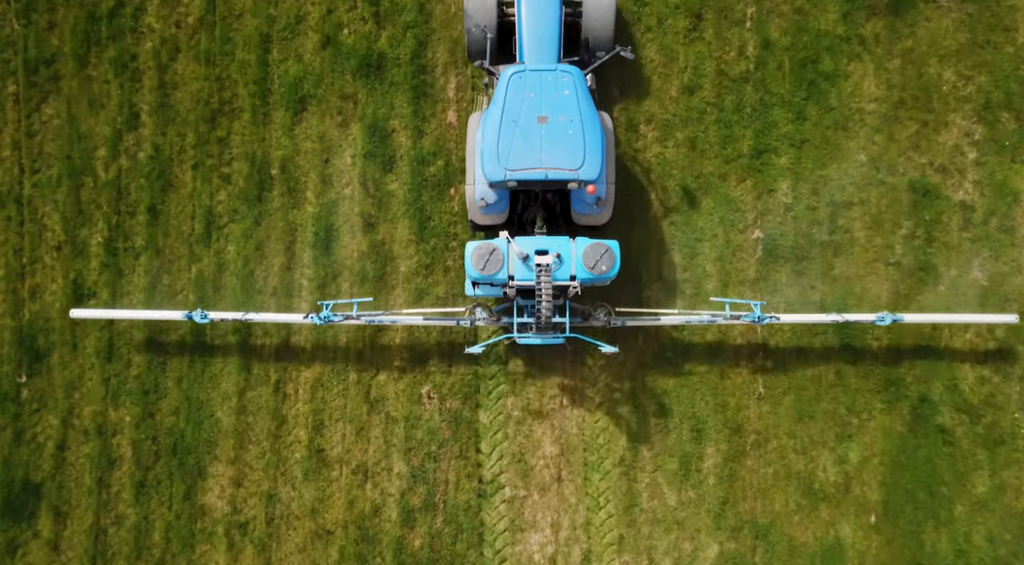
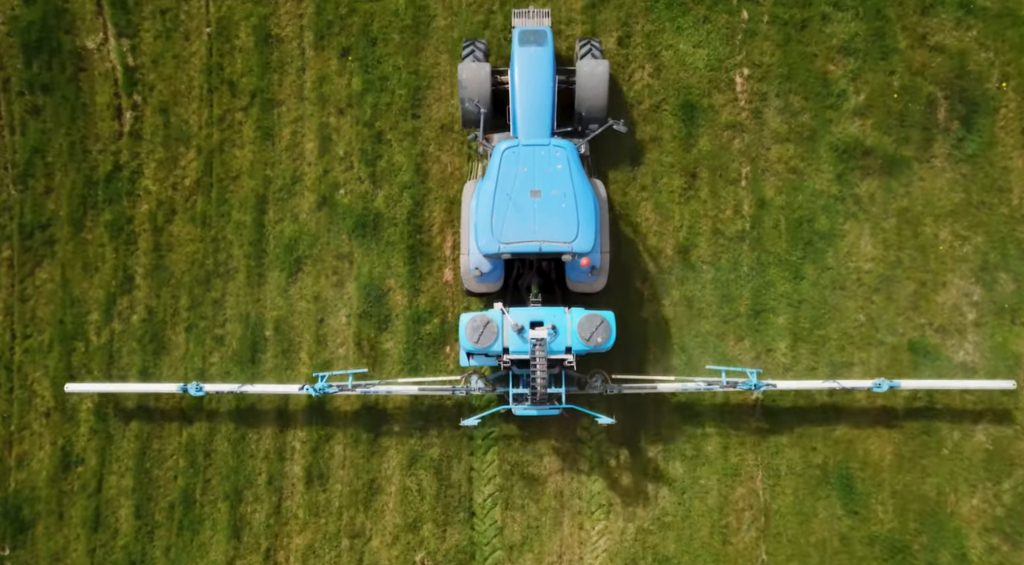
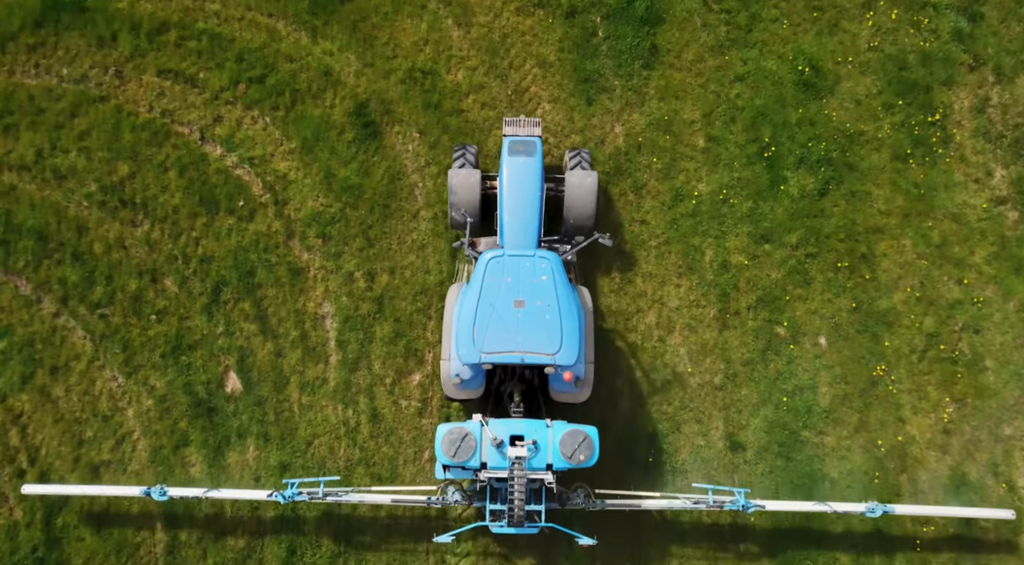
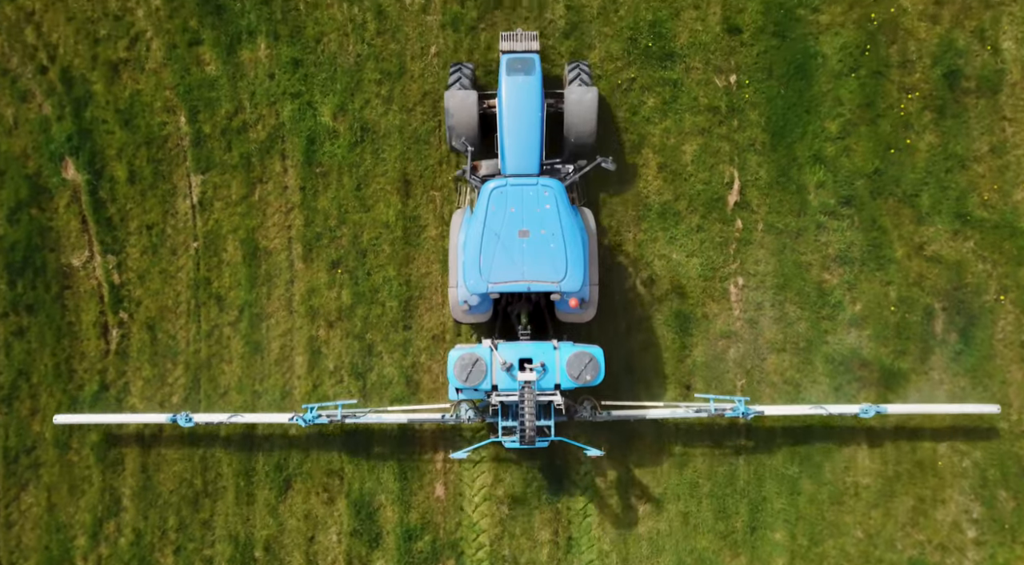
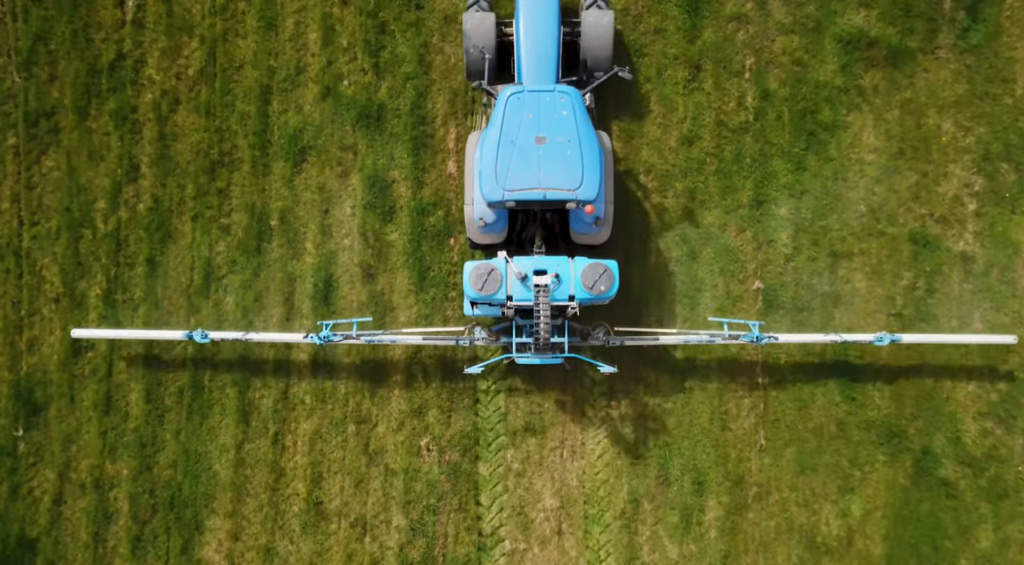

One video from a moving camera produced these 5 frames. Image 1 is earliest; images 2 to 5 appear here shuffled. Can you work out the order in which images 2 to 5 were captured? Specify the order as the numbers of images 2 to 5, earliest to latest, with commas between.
5, 2, 4, 3
